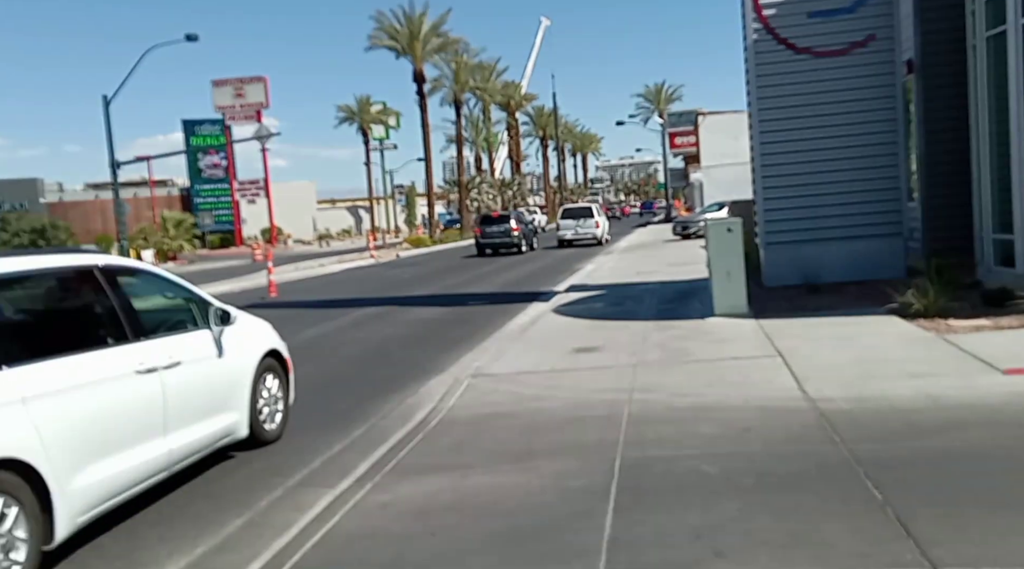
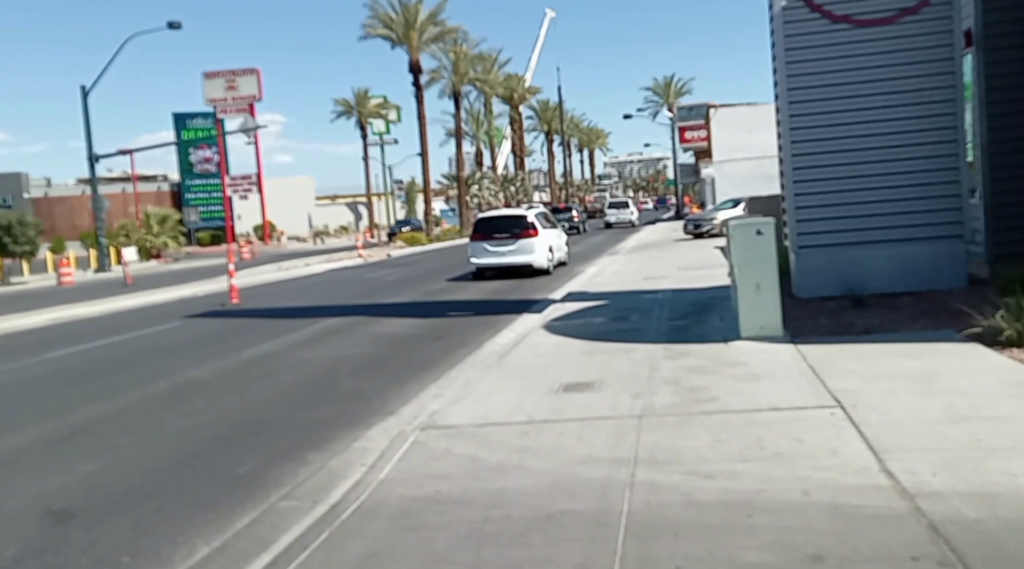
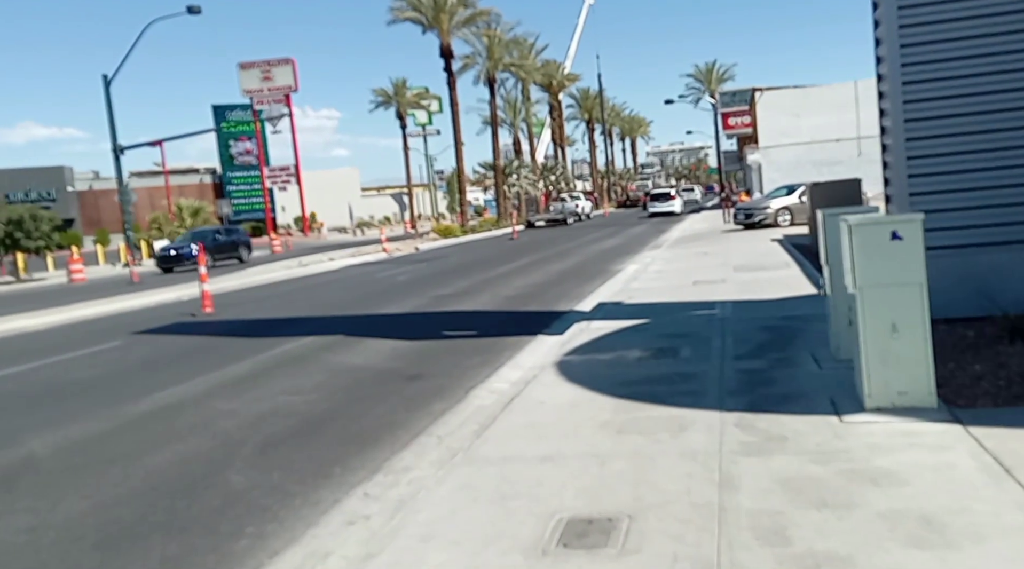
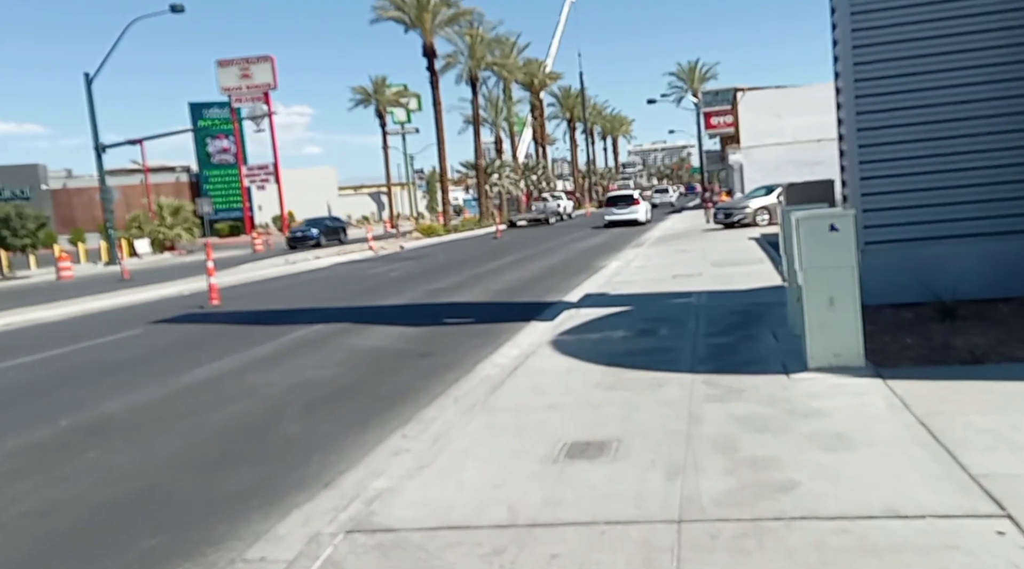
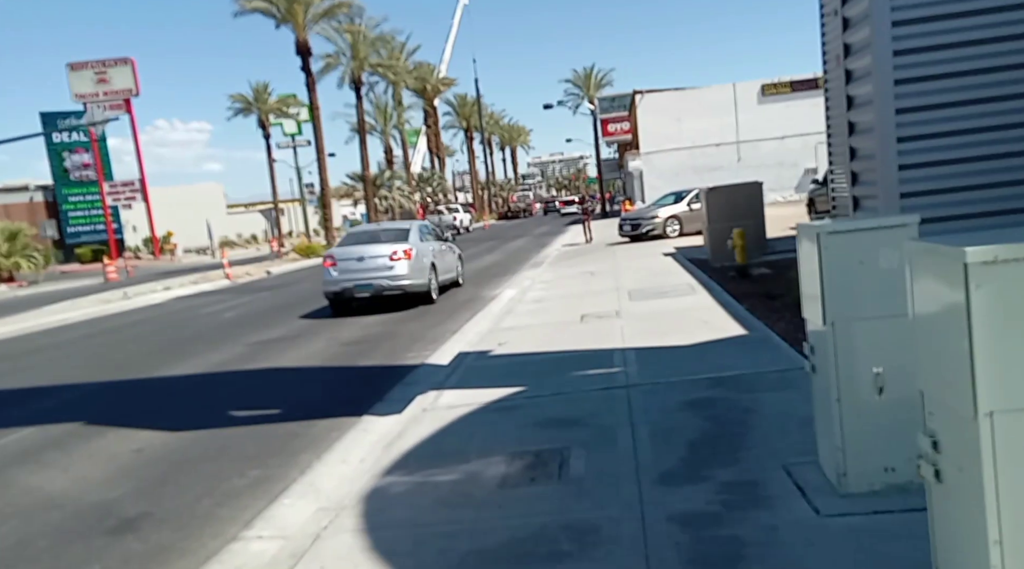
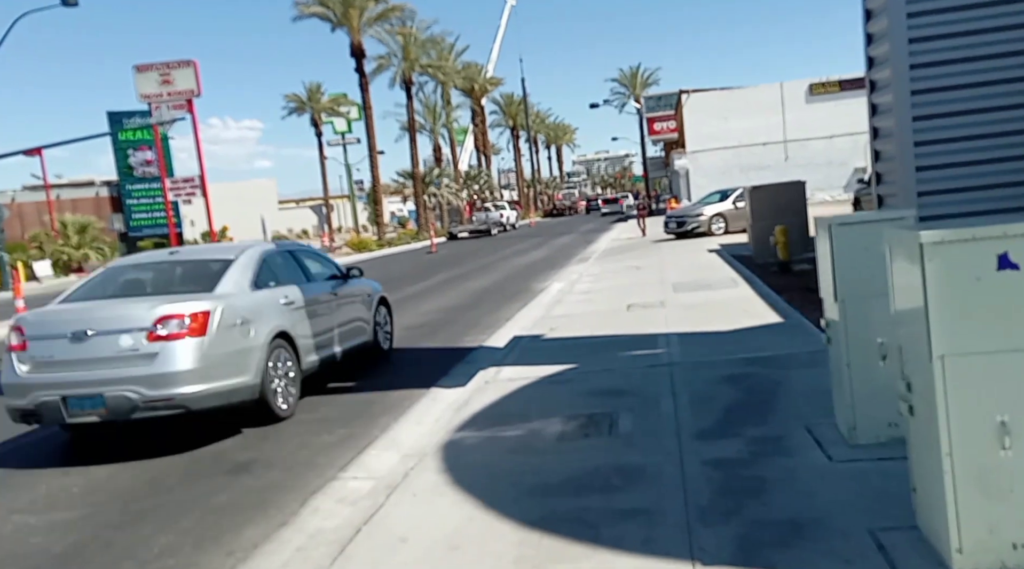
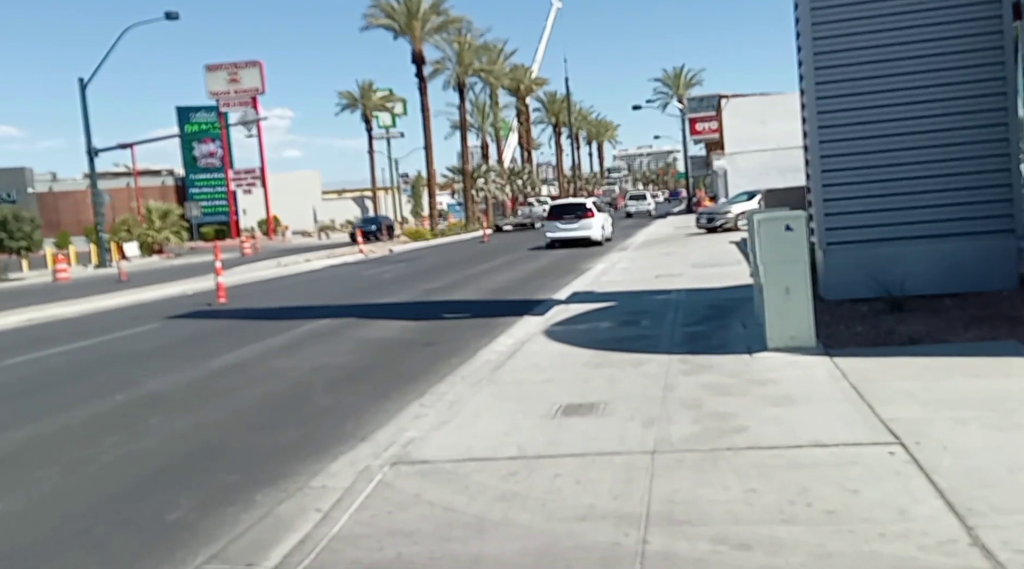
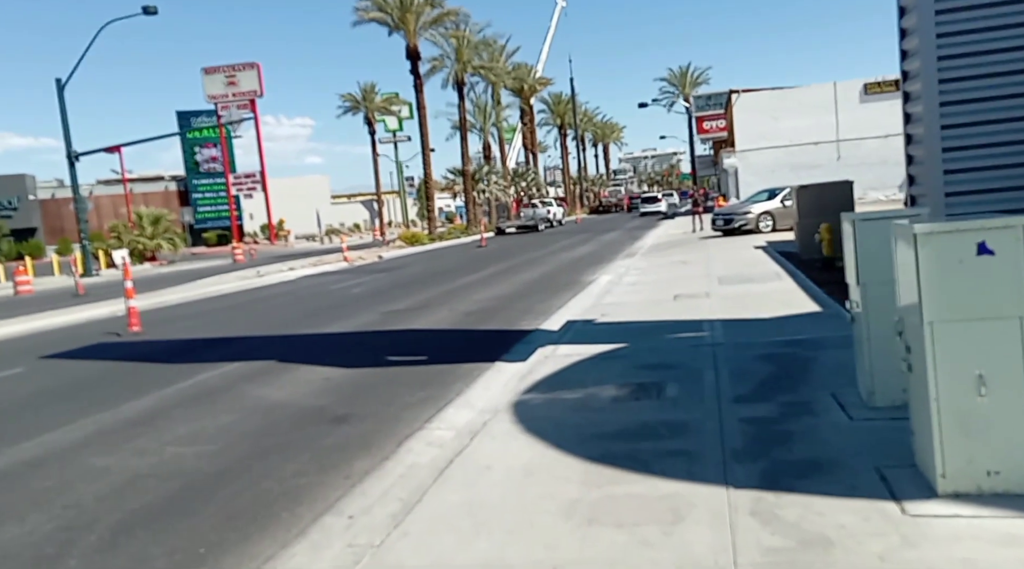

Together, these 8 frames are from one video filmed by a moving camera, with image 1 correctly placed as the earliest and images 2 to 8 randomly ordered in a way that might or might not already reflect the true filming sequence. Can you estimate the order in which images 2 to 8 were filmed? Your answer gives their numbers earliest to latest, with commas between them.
2, 7, 4, 3, 8, 6, 5
